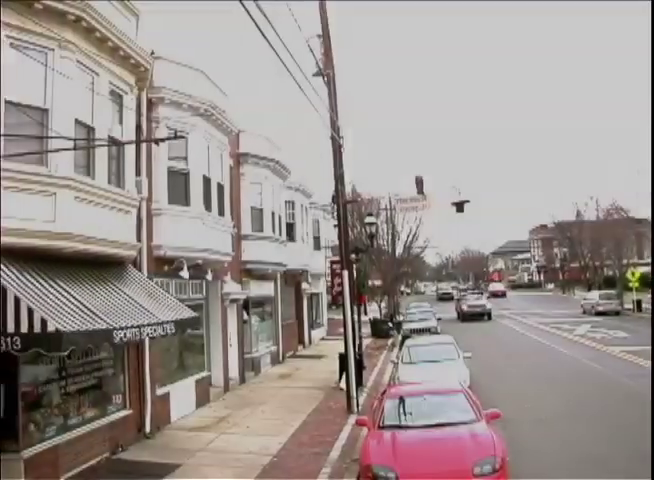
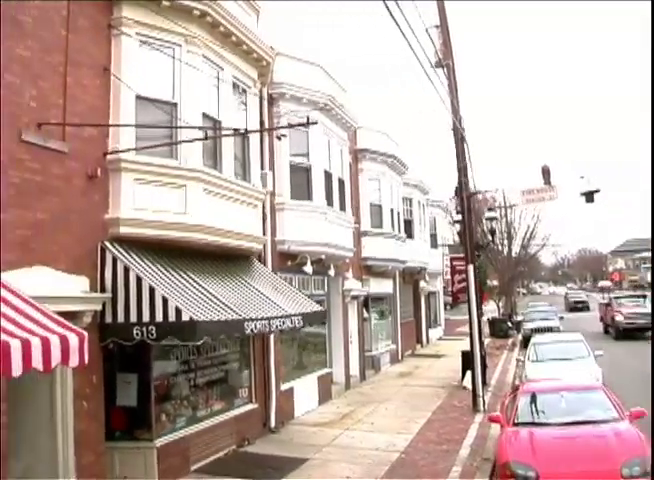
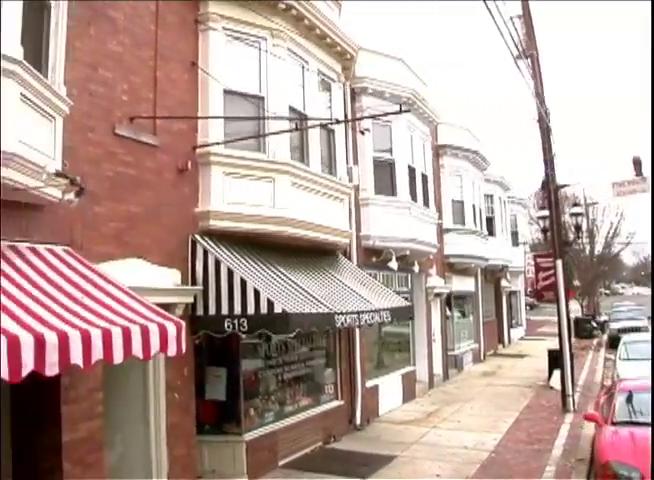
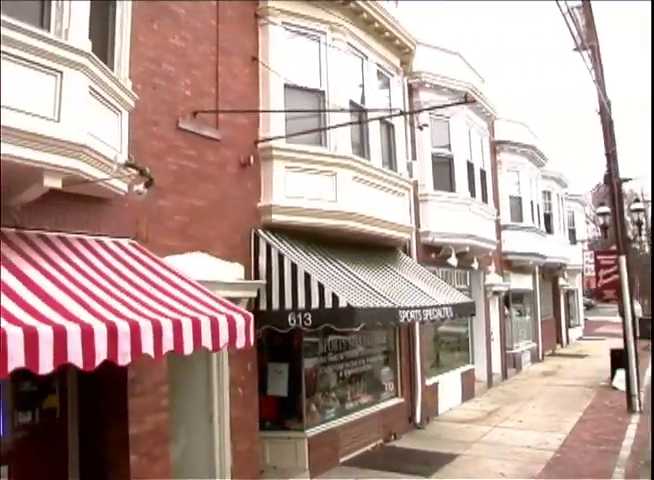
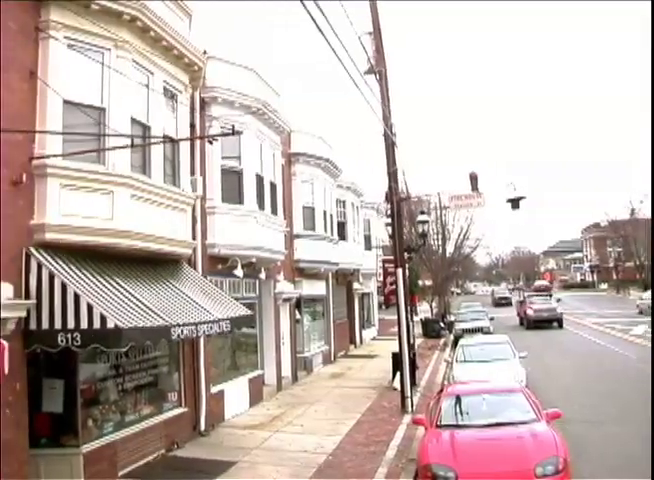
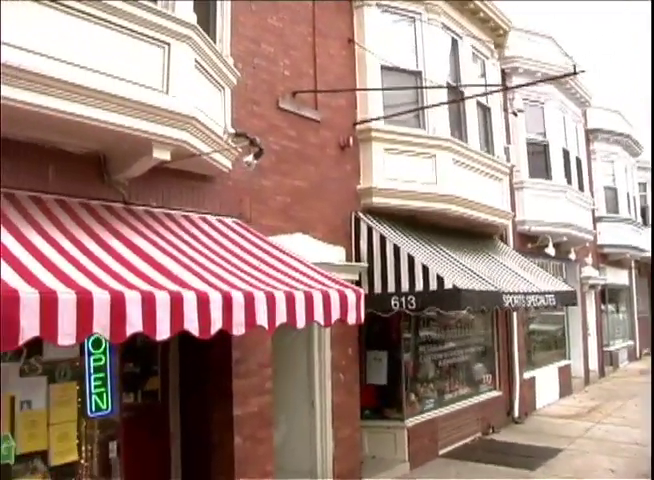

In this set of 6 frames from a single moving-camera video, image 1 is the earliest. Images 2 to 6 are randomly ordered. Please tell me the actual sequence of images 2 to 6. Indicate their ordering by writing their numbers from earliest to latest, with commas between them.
5, 2, 3, 4, 6
